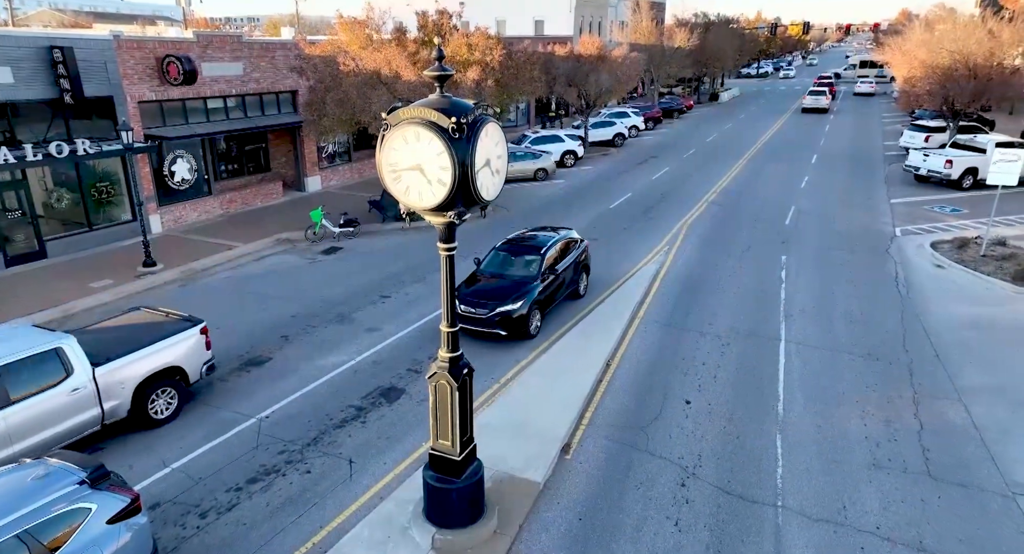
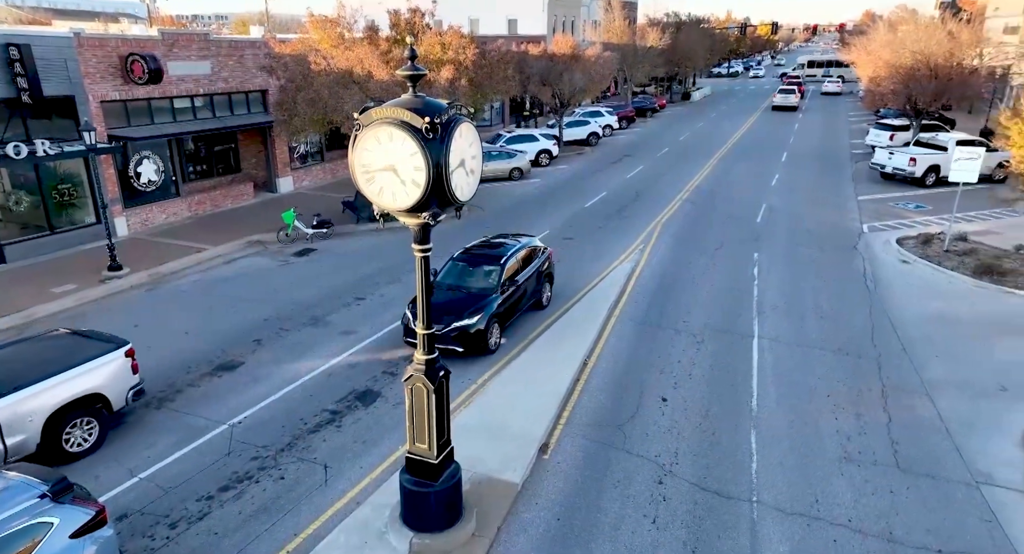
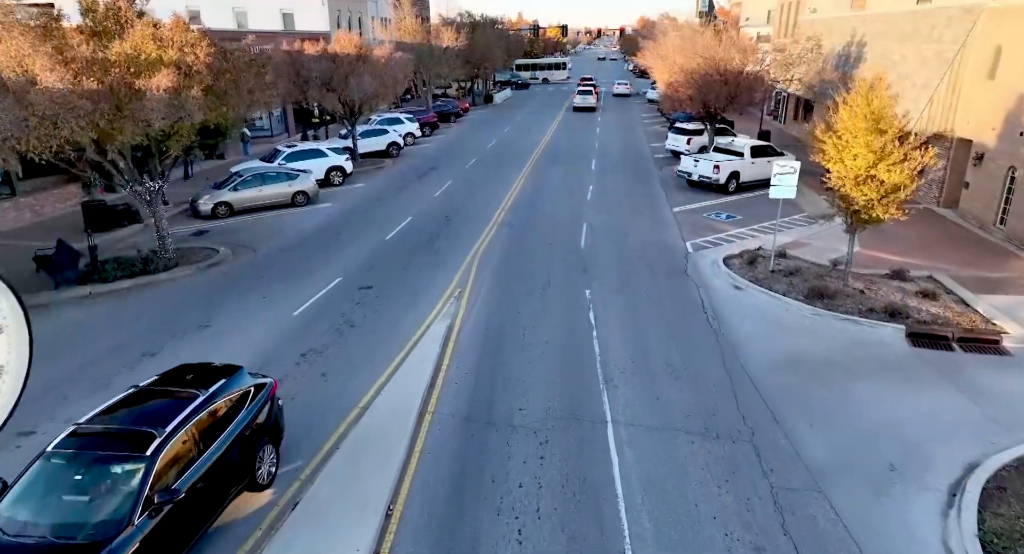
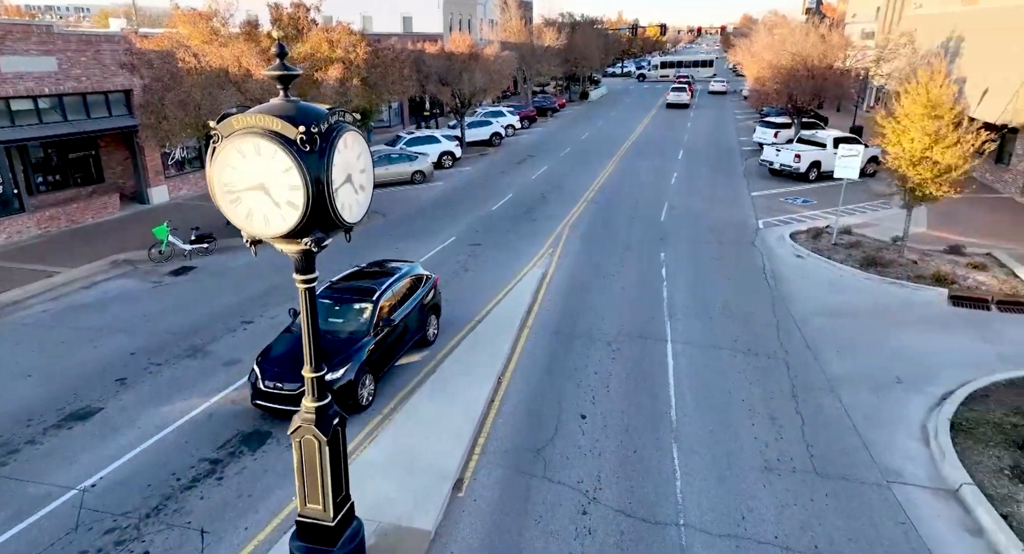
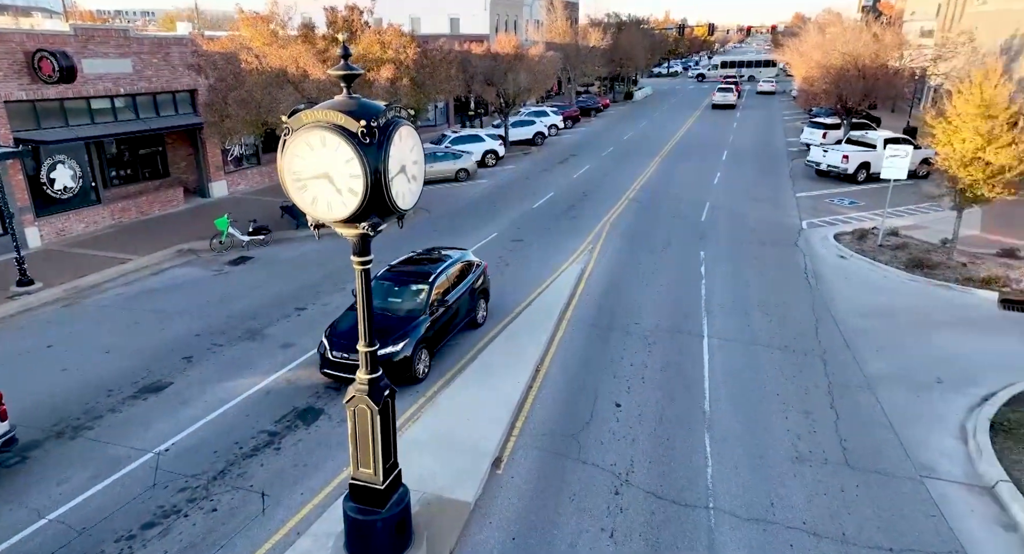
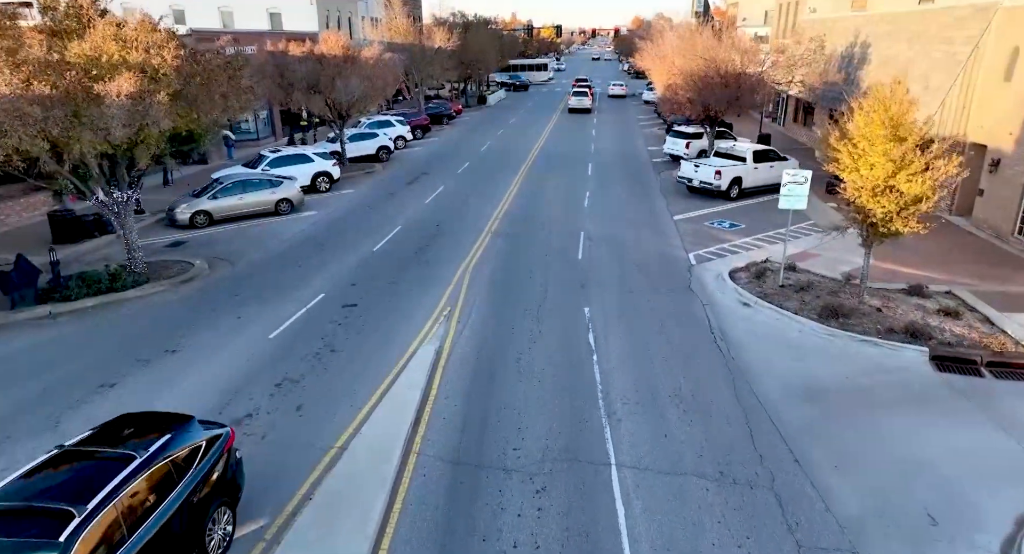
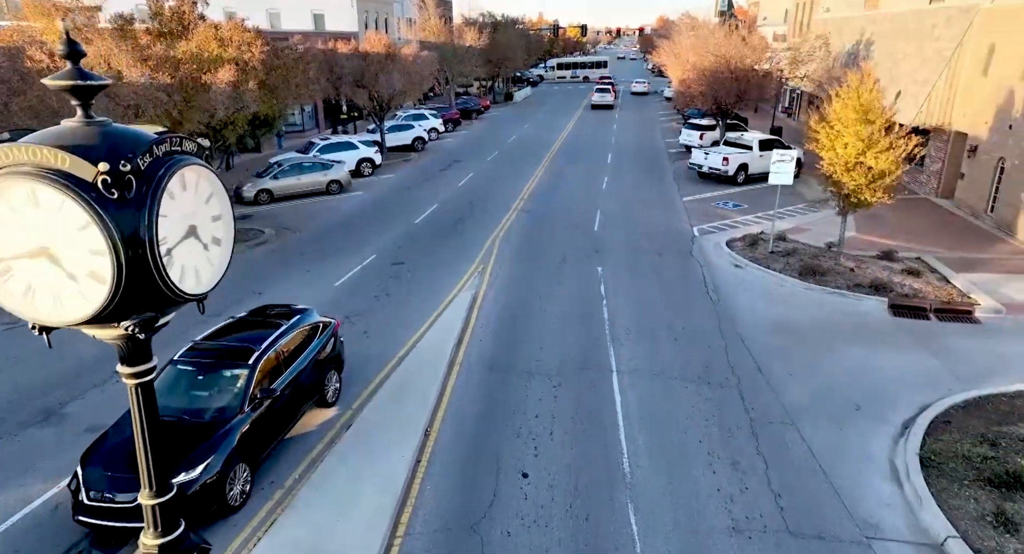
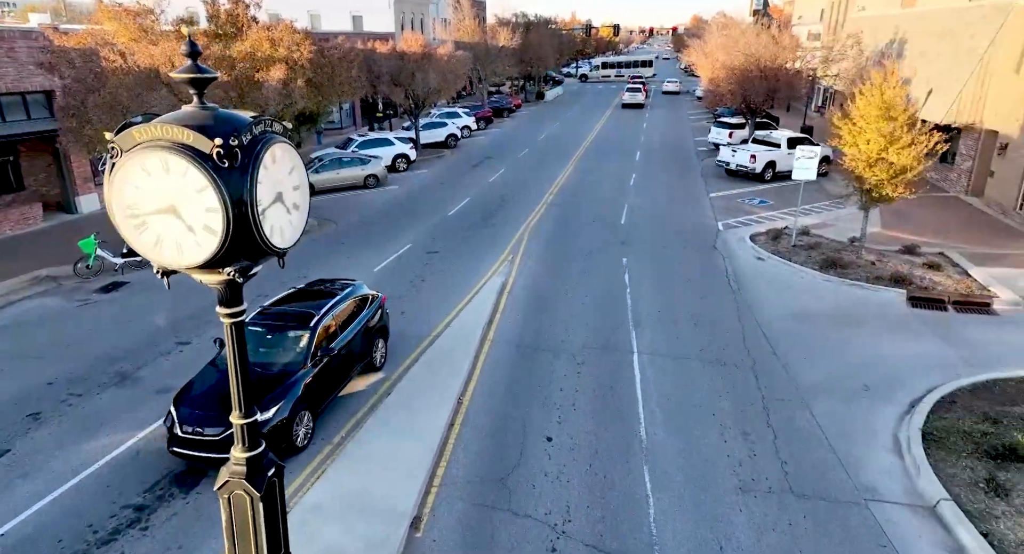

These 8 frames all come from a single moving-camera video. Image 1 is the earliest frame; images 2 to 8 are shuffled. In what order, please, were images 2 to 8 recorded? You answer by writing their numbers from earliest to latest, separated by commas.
2, 5, 4, 8, 7, 3, 6
